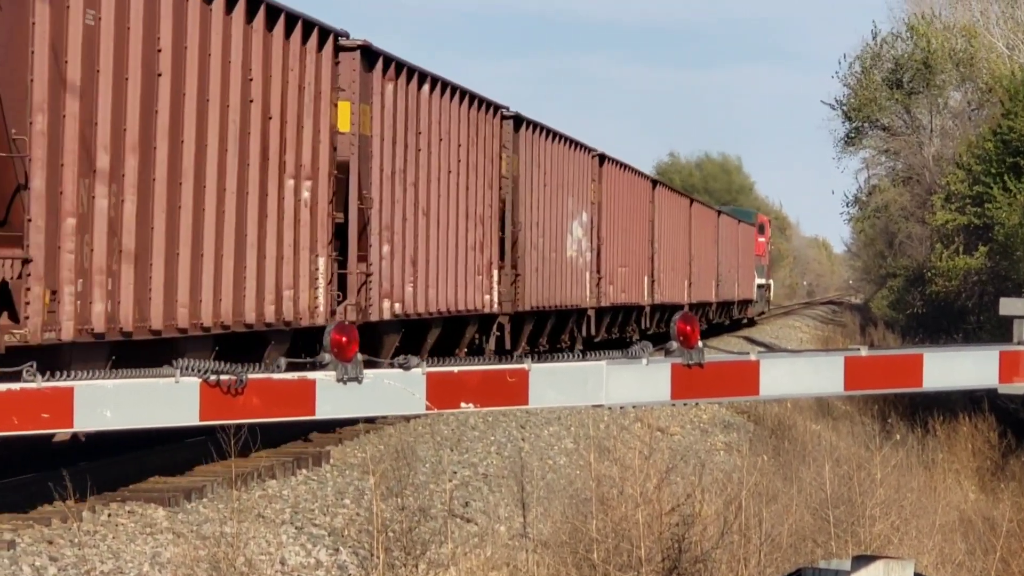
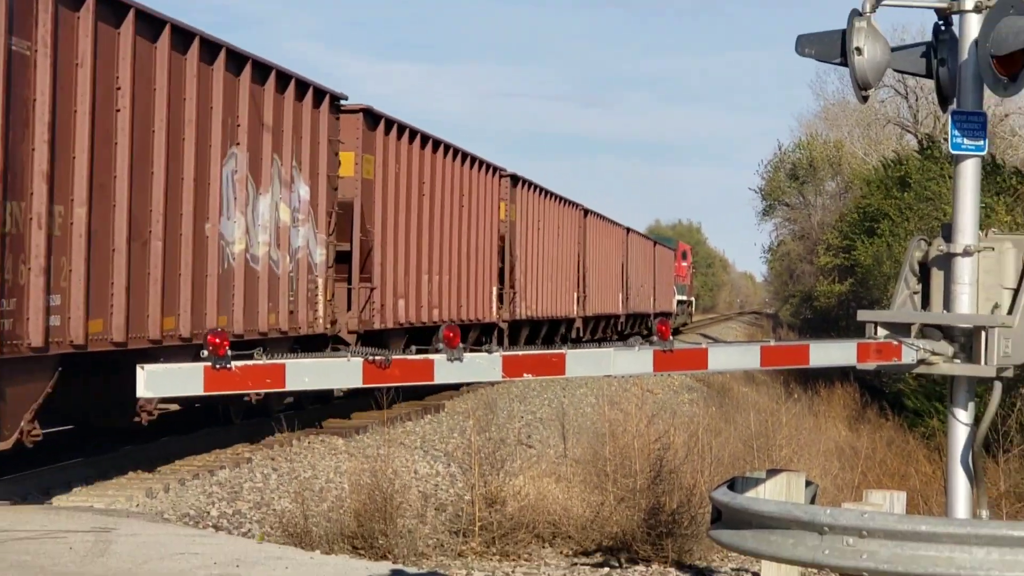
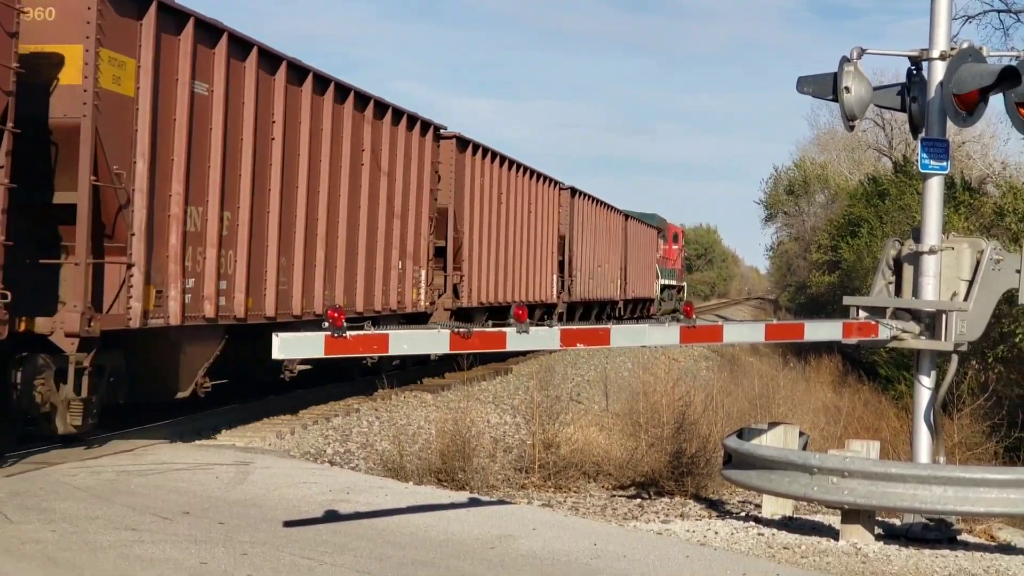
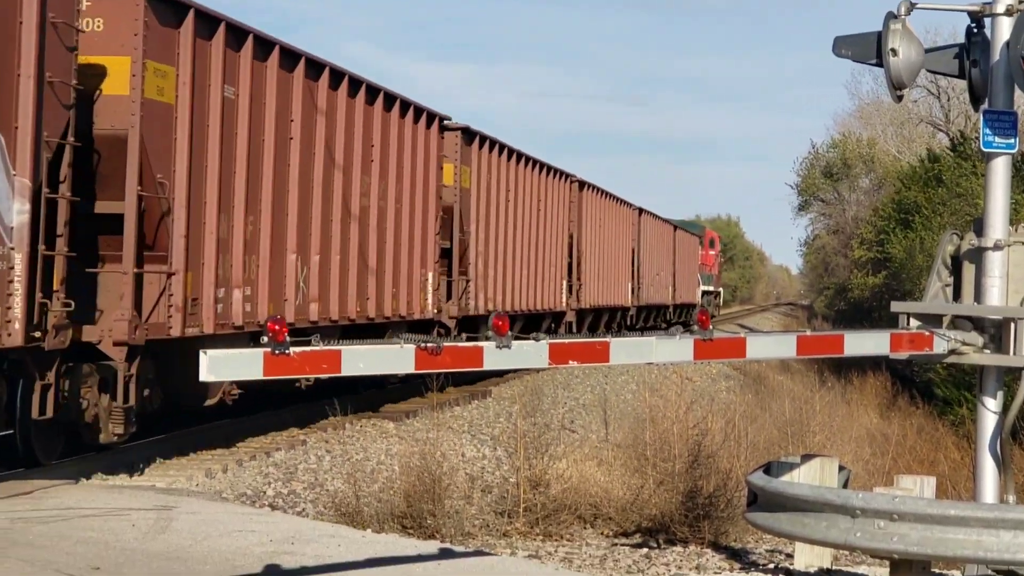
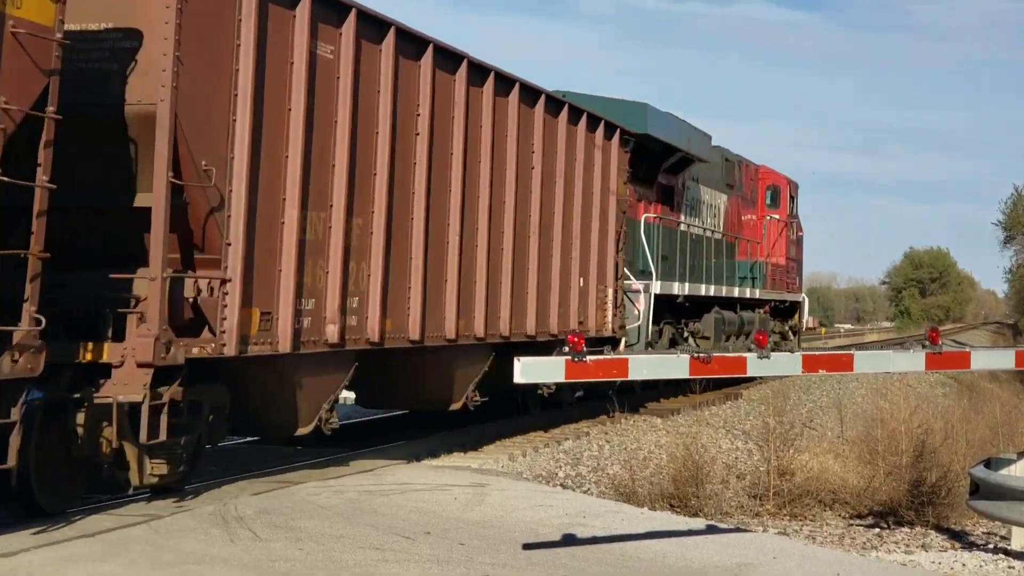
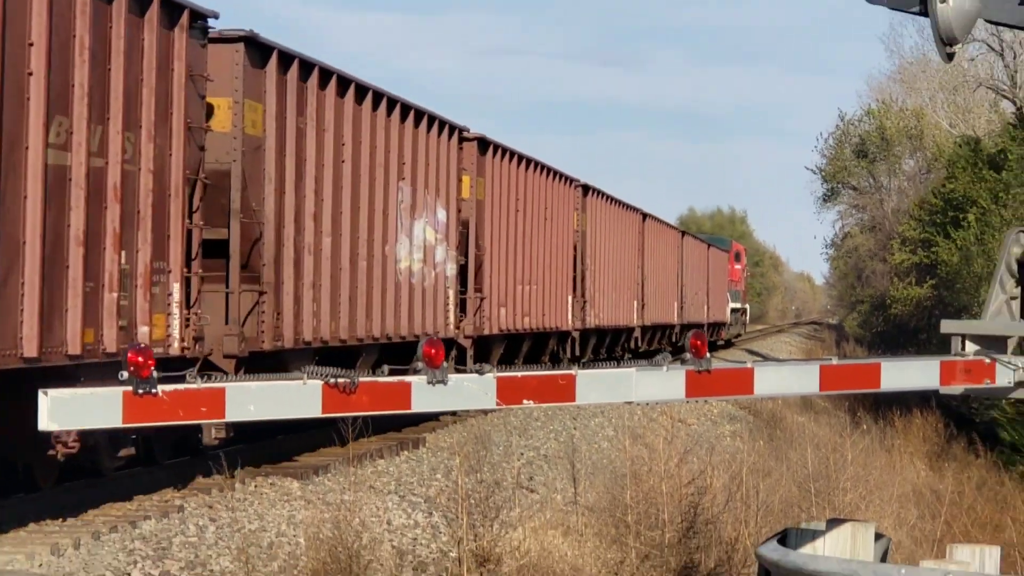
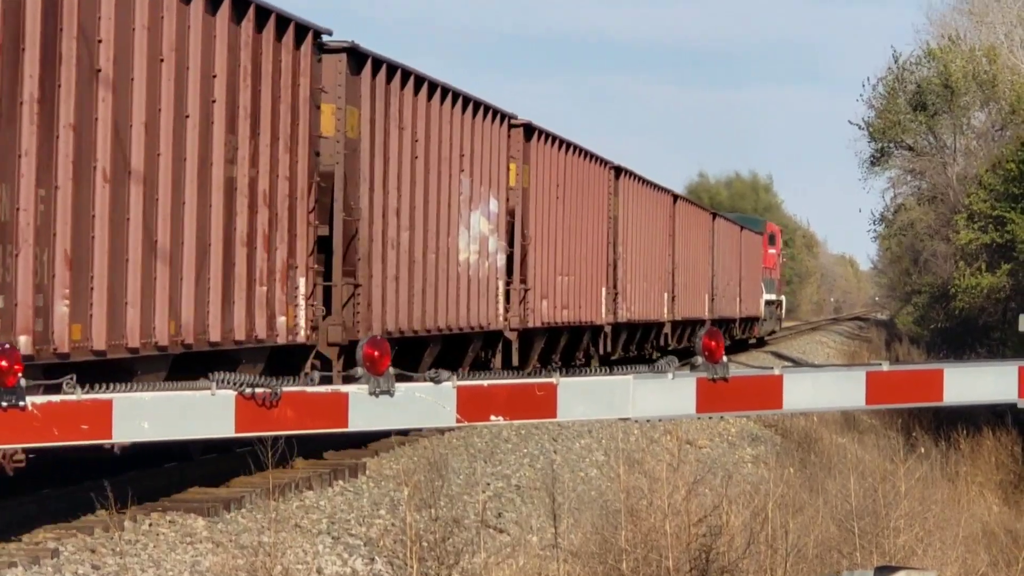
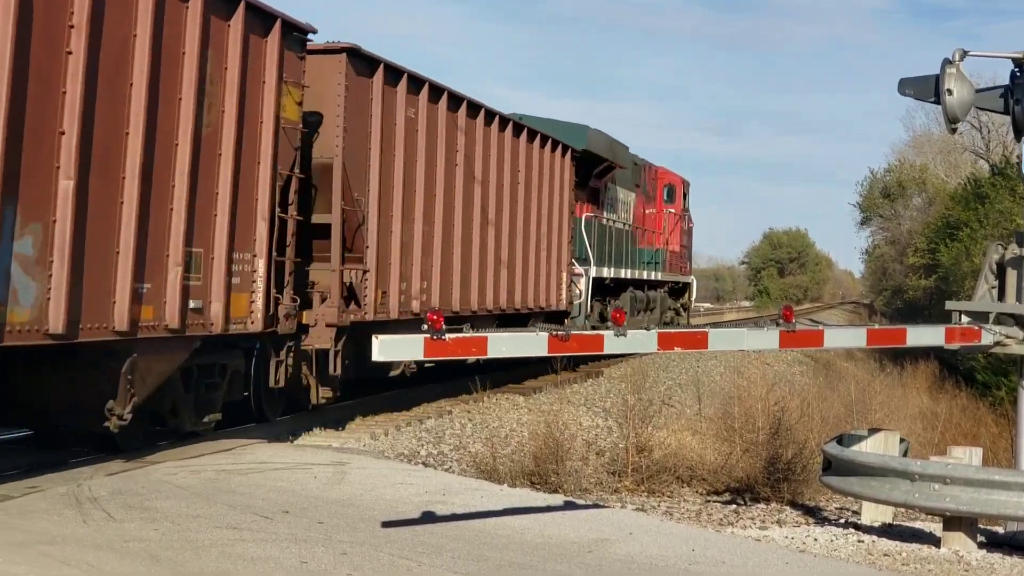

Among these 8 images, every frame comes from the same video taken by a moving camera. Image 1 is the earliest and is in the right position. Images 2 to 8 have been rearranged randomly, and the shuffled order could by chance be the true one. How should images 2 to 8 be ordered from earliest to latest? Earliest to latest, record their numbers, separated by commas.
7, 6, 2, 4, 3, 8, 5
